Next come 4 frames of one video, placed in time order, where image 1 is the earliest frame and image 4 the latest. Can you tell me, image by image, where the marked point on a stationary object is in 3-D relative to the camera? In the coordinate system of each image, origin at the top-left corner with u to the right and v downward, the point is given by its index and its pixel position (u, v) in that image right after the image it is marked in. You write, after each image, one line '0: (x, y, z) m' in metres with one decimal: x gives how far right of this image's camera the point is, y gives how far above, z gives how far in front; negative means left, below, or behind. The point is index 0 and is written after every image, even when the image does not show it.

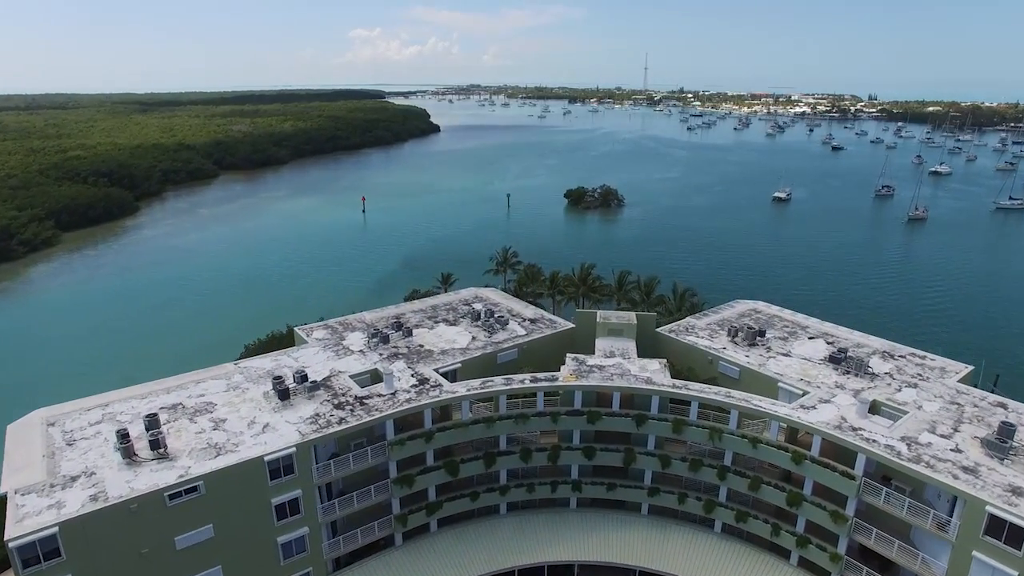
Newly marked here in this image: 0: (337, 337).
0: (-5.0, -1.5, +19.3) m
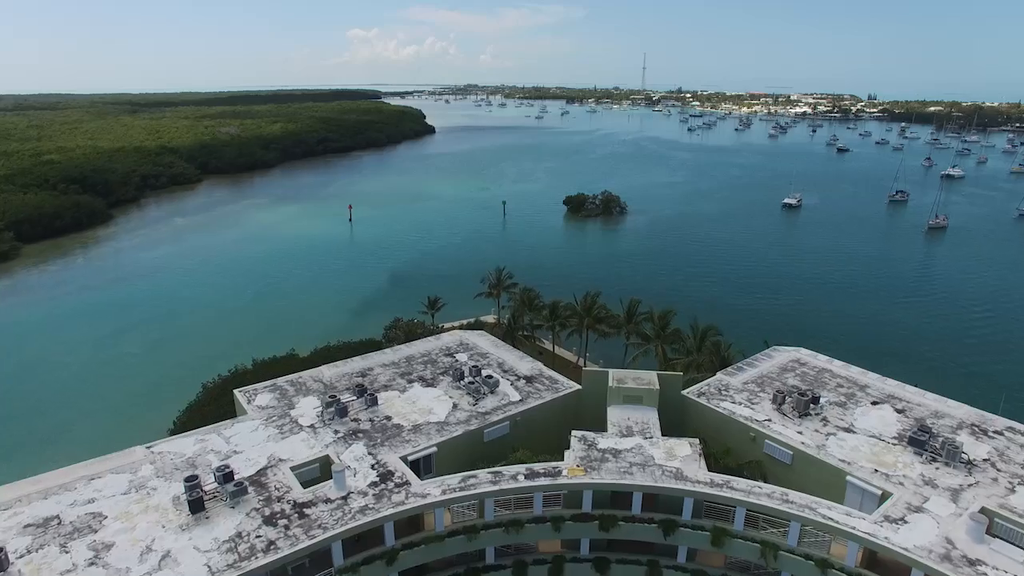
0: (-5.3, -2.7, +15.5) m
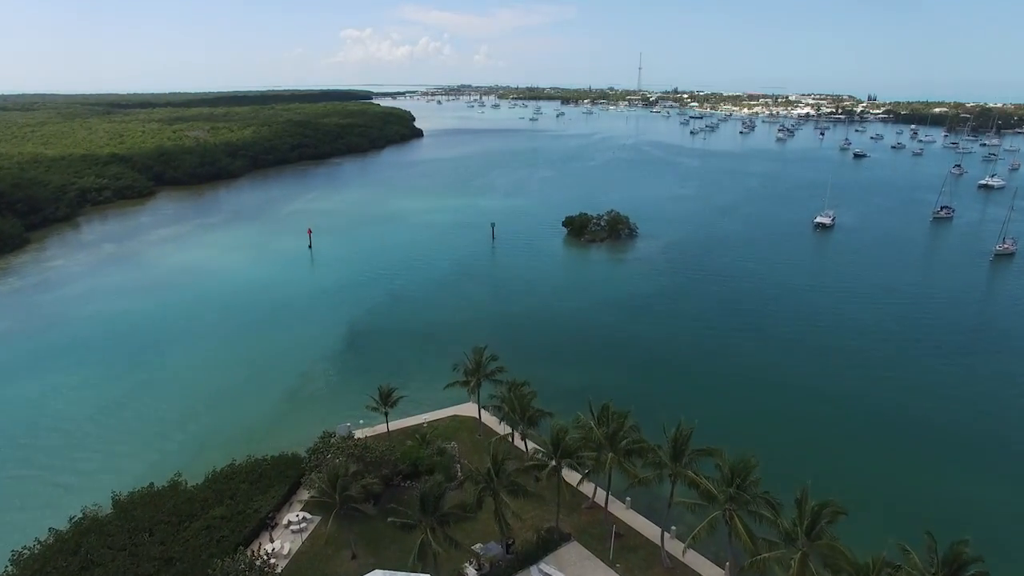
0: (-5.6, -5.8, +5.7) m
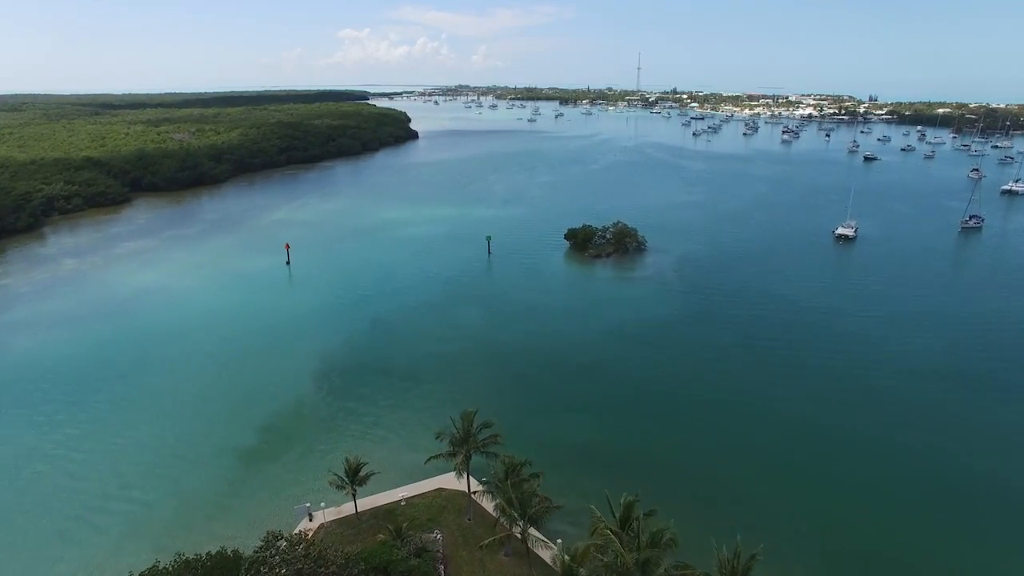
0: (-5.6, -7.2, +1.1) m
